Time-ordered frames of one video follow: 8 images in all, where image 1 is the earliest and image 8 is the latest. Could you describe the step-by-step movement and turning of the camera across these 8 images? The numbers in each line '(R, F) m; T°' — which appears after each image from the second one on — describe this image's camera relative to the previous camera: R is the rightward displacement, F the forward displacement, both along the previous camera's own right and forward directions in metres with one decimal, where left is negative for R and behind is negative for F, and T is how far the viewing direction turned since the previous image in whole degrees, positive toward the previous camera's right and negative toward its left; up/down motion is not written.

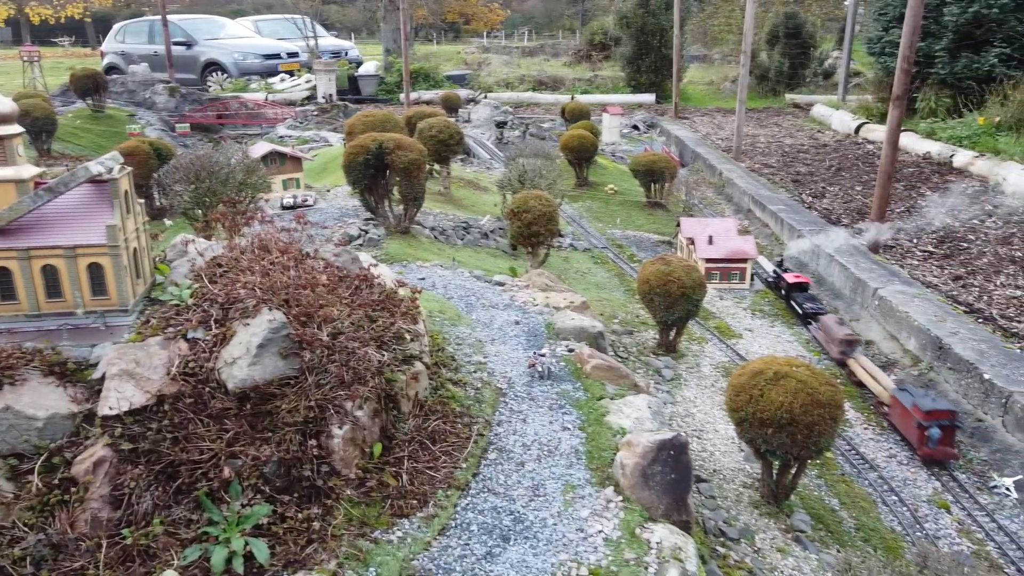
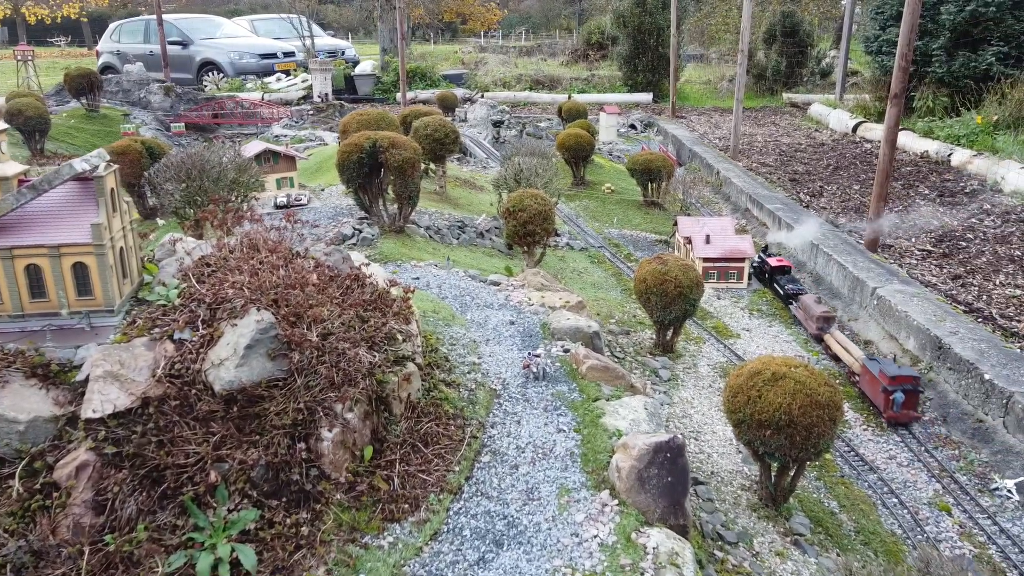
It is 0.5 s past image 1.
(0.0, +0.1) m; 0°
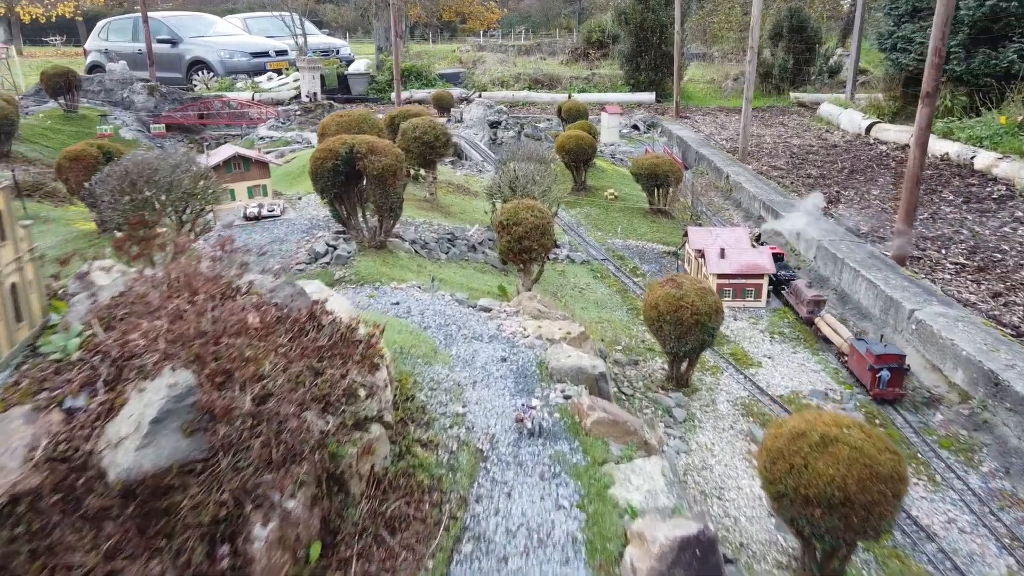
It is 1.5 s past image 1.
(+0.1, +0.8) m; 0°
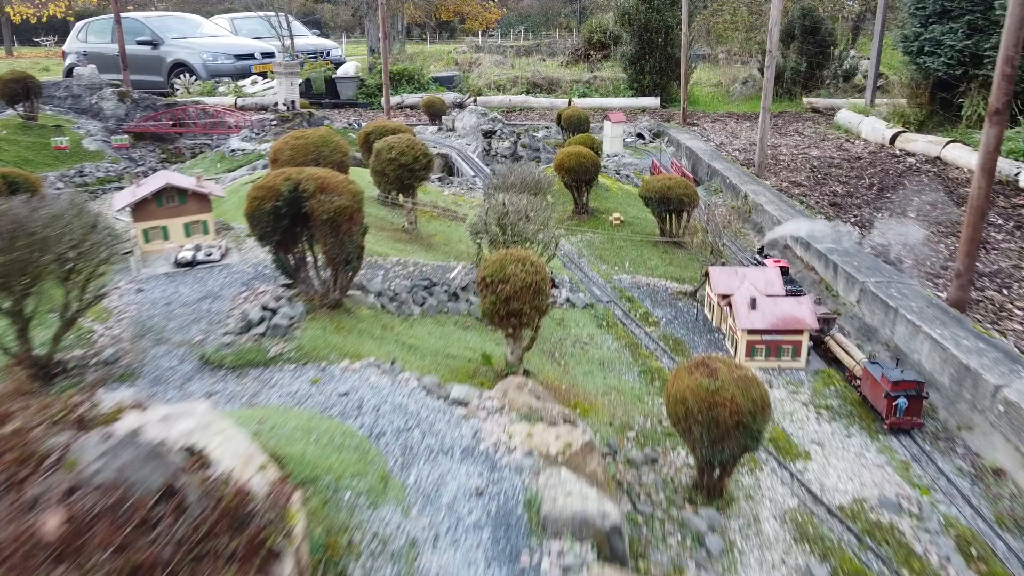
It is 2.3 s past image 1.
(+0.1, +1.3) m; 0°
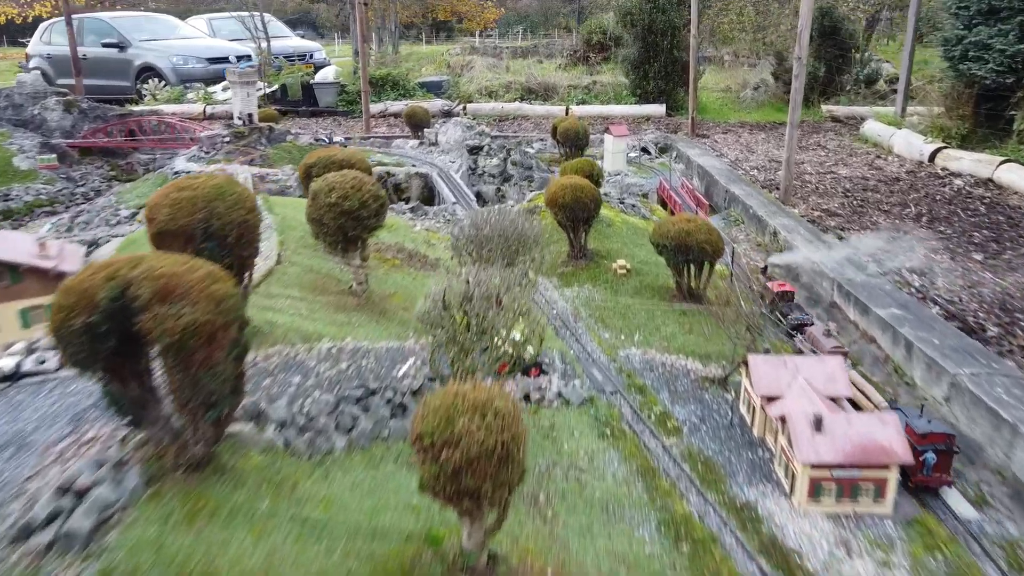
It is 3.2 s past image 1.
(+0.2, +1.9) m; 0°
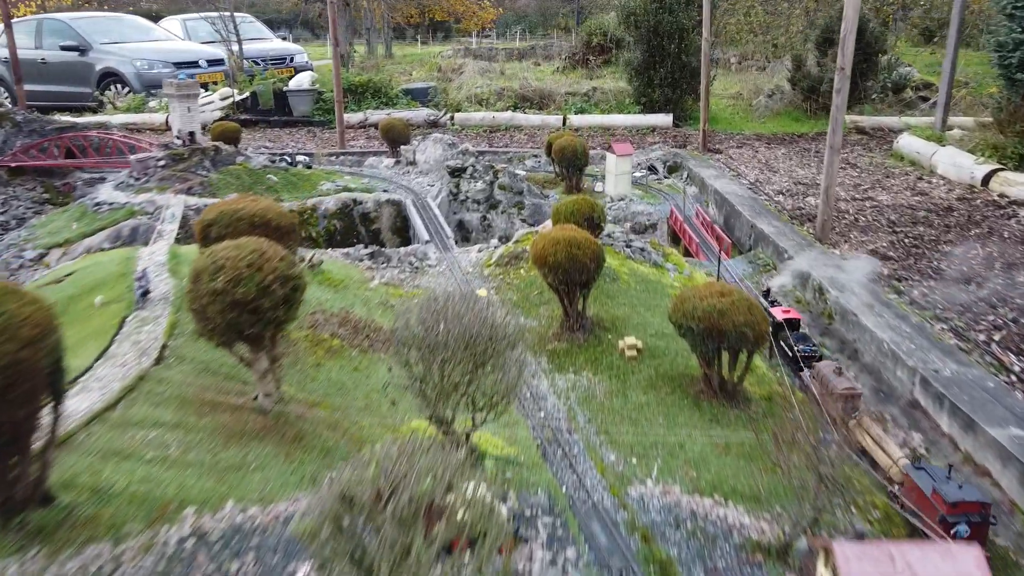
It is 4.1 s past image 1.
(+0.2, +2.0) m; 0°
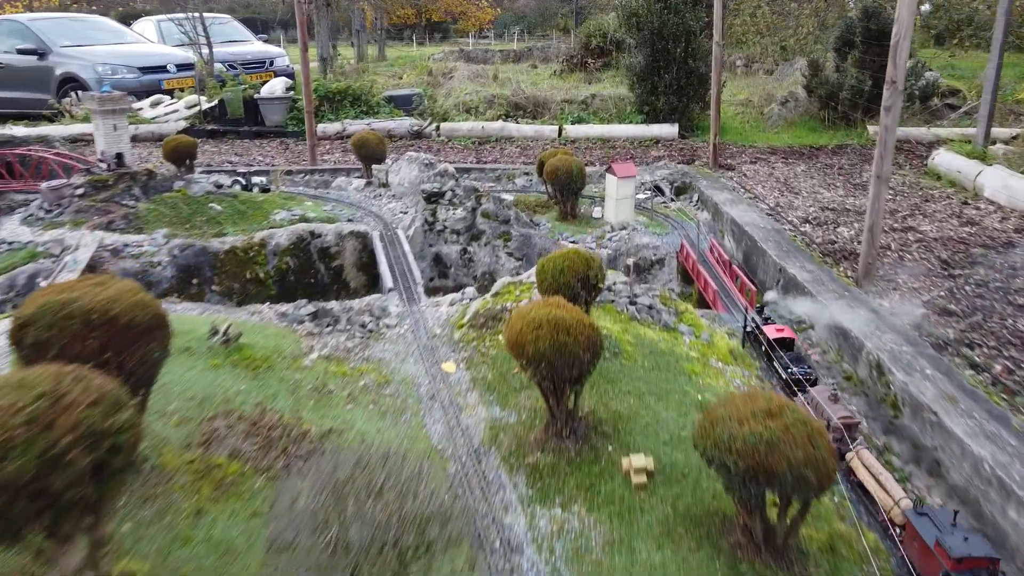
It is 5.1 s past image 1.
(+0.2, +1.7) m; 0°
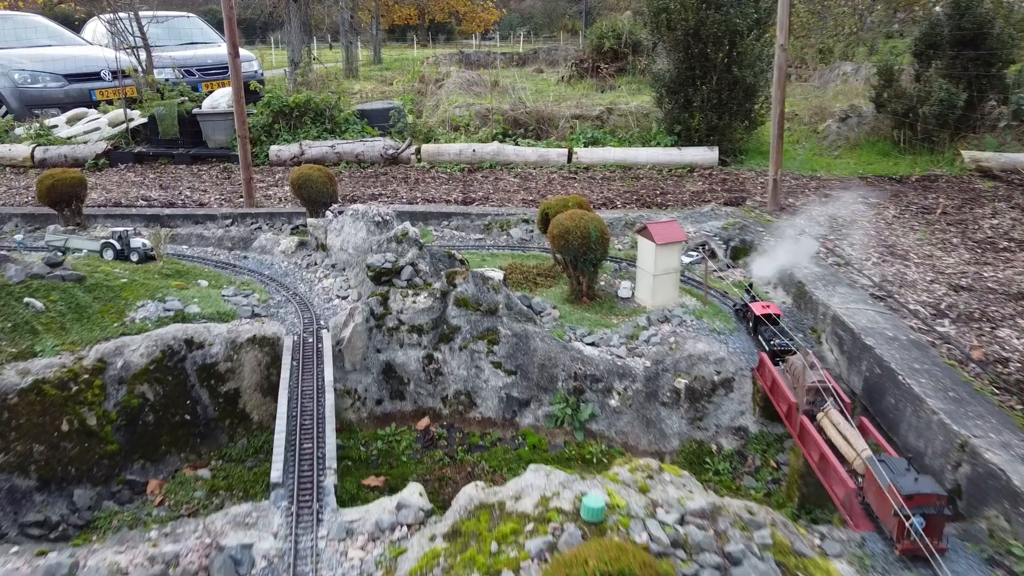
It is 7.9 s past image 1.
(+0.2, +3.7) m; 0°
